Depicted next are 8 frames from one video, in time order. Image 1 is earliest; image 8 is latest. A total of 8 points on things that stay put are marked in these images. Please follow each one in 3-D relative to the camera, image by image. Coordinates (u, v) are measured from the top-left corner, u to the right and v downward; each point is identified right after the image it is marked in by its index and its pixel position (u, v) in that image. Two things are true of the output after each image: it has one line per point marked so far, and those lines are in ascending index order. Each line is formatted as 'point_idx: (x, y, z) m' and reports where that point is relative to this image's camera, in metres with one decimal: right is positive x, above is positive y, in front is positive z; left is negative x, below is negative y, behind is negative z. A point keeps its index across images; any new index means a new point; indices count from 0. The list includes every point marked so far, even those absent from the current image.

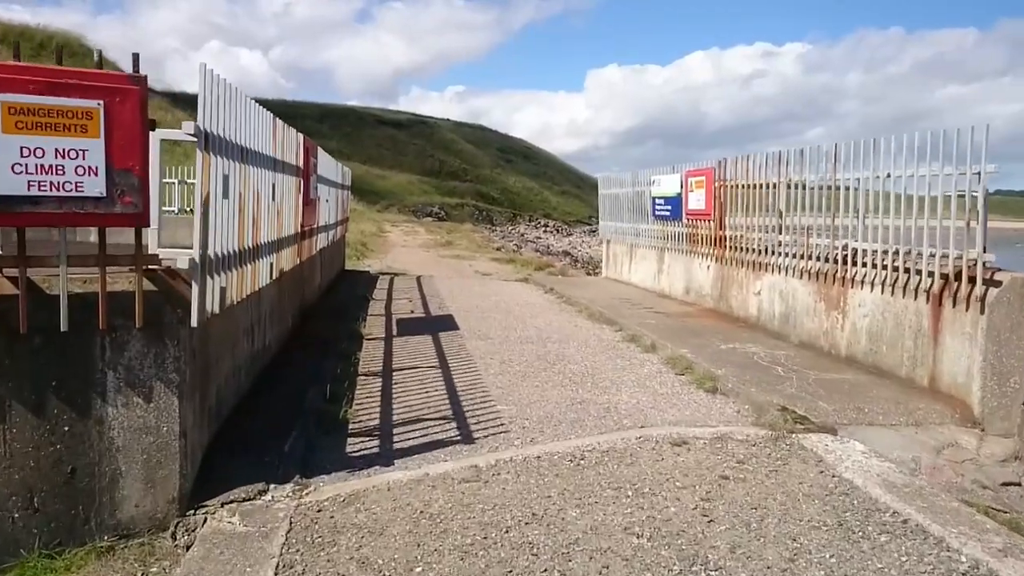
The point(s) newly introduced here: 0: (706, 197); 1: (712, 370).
0: (+3.4, +1.6, +14.1) m
1: (+2.3, -0.9, +9.2) m
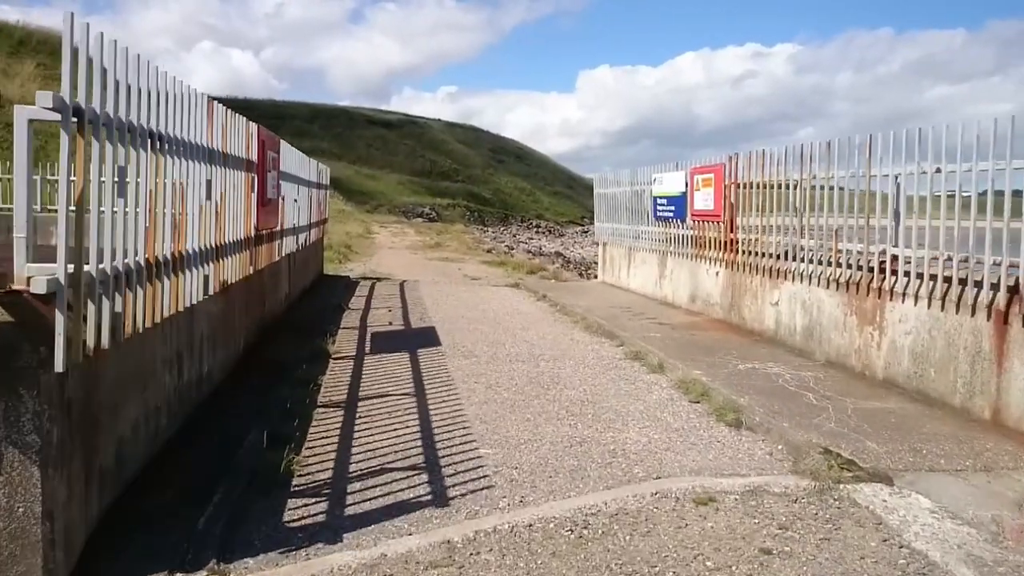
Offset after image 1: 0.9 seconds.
0: (+3.2, +1.5, +12.8) m
1: (+2.1, -1.1, +7.9) m
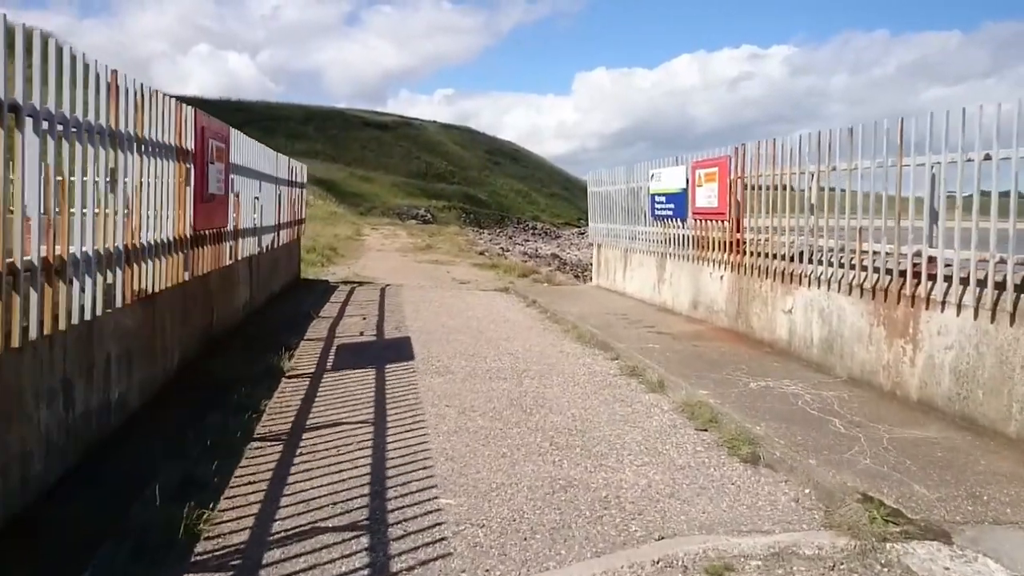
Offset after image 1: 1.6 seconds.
0: (+3.0, +1.4, +11.6) m
1: (+1.9, -1.1, +6.7) m
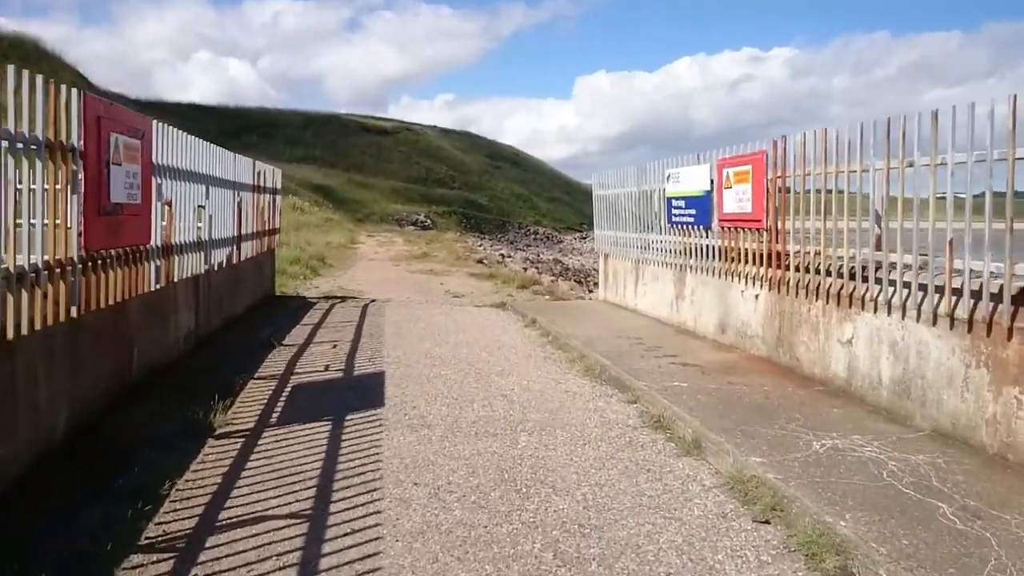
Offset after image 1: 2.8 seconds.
0: (+2.9, +1.1, +9.8) m
1: (+1.9, -1.4, +4.8) m
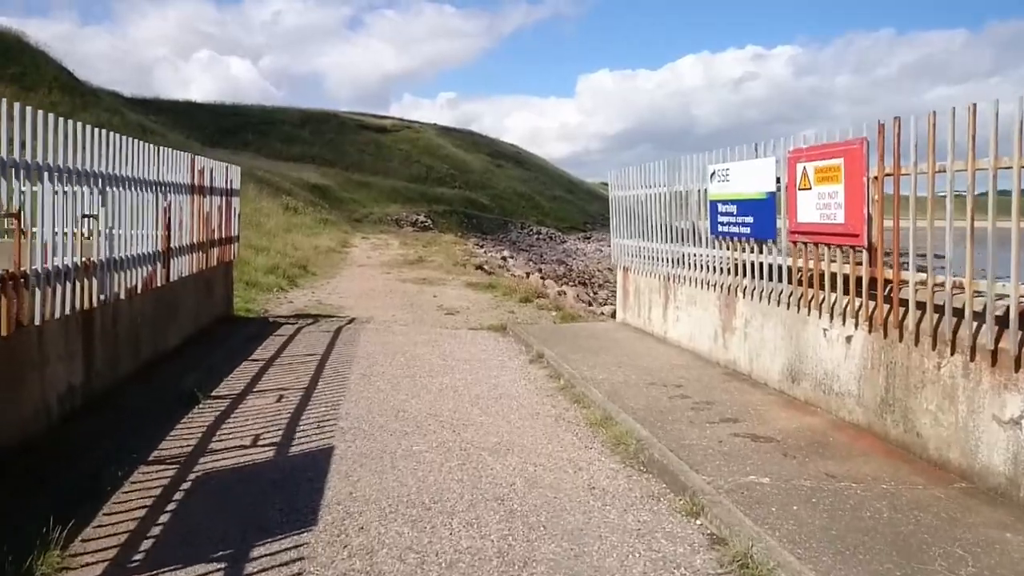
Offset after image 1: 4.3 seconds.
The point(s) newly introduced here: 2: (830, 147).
0: (+2.9, +0.8, +7.1) m
1: (+1.9, -1.7, +2.2) m
2: (+2.8, +1.2, +7.2) m
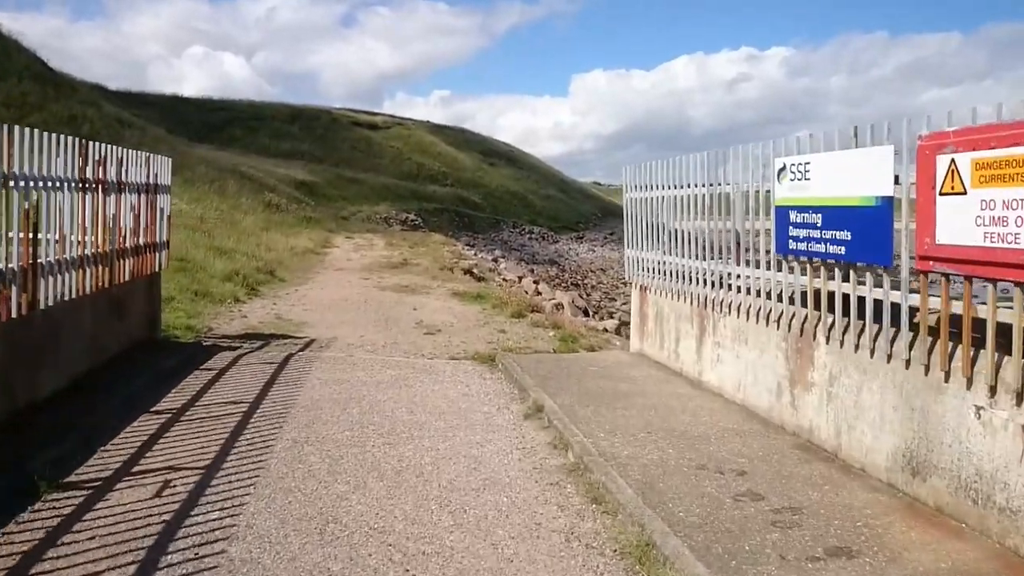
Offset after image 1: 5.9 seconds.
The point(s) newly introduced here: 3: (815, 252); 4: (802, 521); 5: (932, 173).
0: (+2.8, +0.4, +4.5) m
1: (+1.8, -2.1, -0.5) m
2: (+2.8, +0.9, +4.5) m
3: (+2.5, +0.3, +6.7) m
4: (+1.9, -1.5, +5.2) m
5: (+2.7, +0.7, +5.2) m
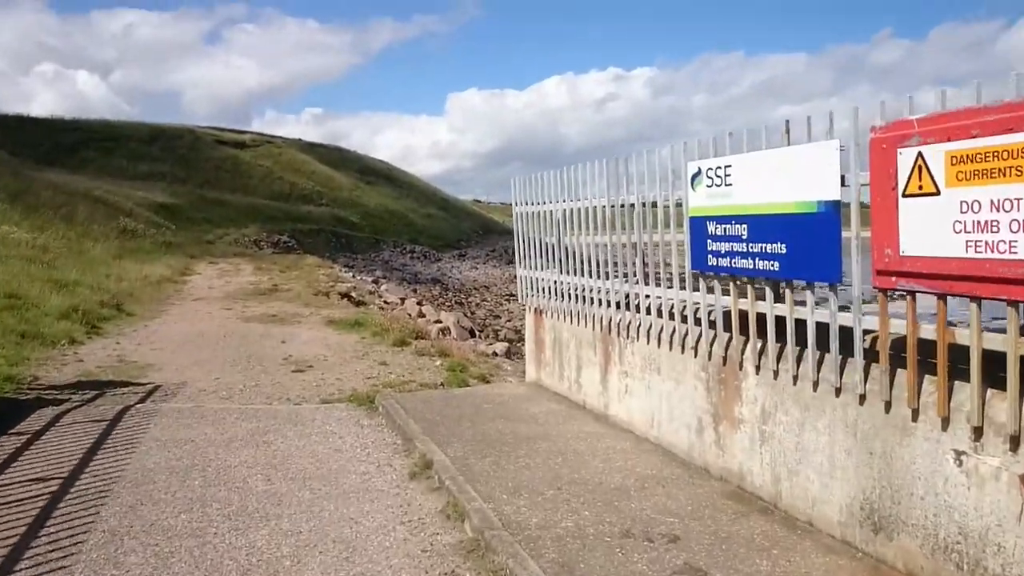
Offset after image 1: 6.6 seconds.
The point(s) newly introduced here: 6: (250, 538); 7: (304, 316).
0: (+2.3, +0.3, +3.6) m
1: (+2.1, -2.1, -1.5) m
2: (+2.2, +0.8, +3.7) m
3: (+1.6, +0.1, +5.8) m
4: (+1.3, -1.6, +4.1) m
5: (+2.0, +0.6, +4.3) m
6: (-1.8, -1.7, +5.6) m
7: (-5.2, -0.7, +20.0) m
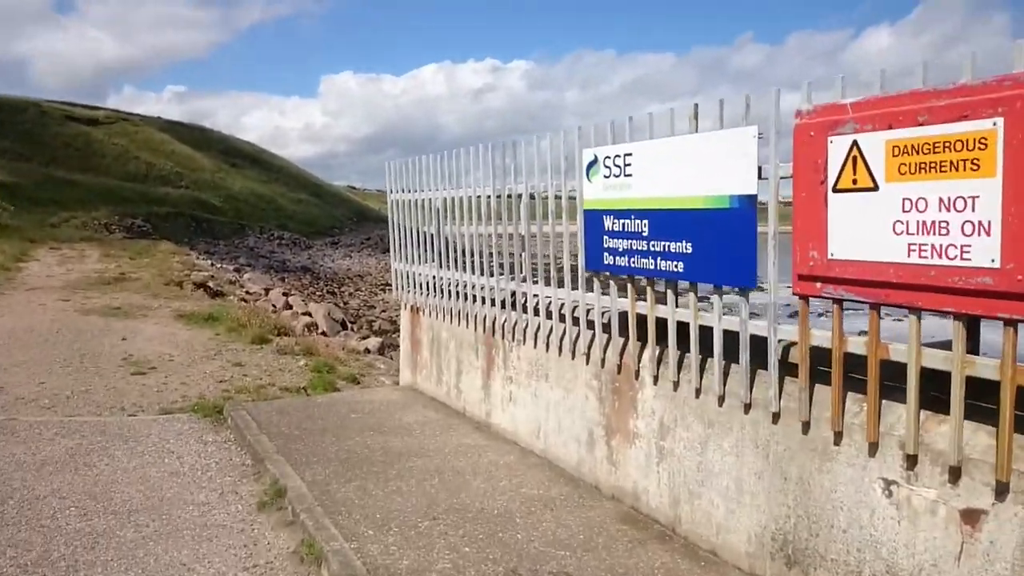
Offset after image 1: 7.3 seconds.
0: (+1.8, +0.3, +3.1) m
1: (+2.3, -2.2, -1.9) m
2: (+1.7, +0.8, +3.2) m
3: (+0.8, +0.1, +5.2) m
4: (+0.7, -1.6, +3.5) m
5: (+1.4, +0.6, +3.8) m
6: (-2.5, -1.7, +4.5) m
7: (-8.0, -0.5, +18.2) m
